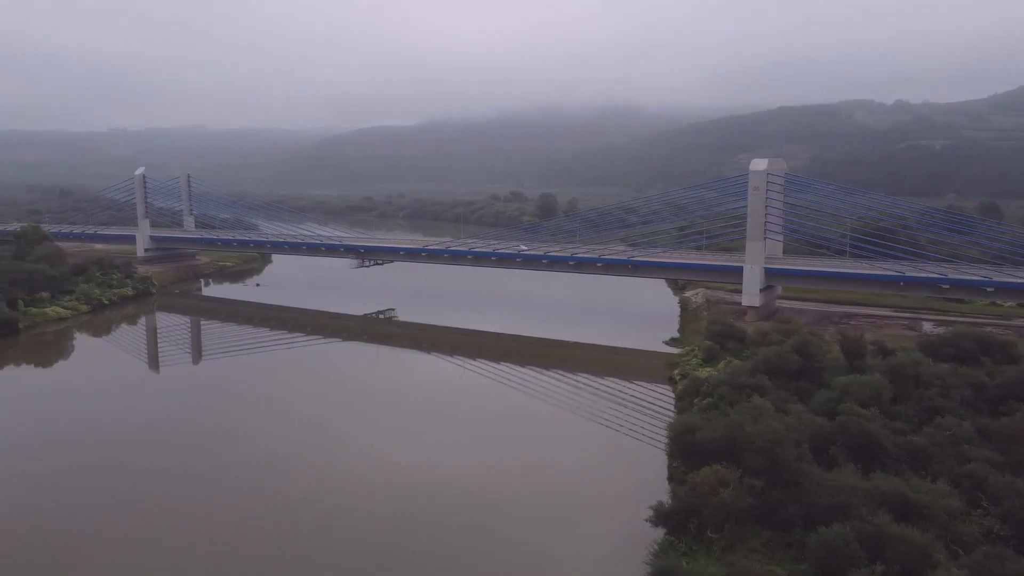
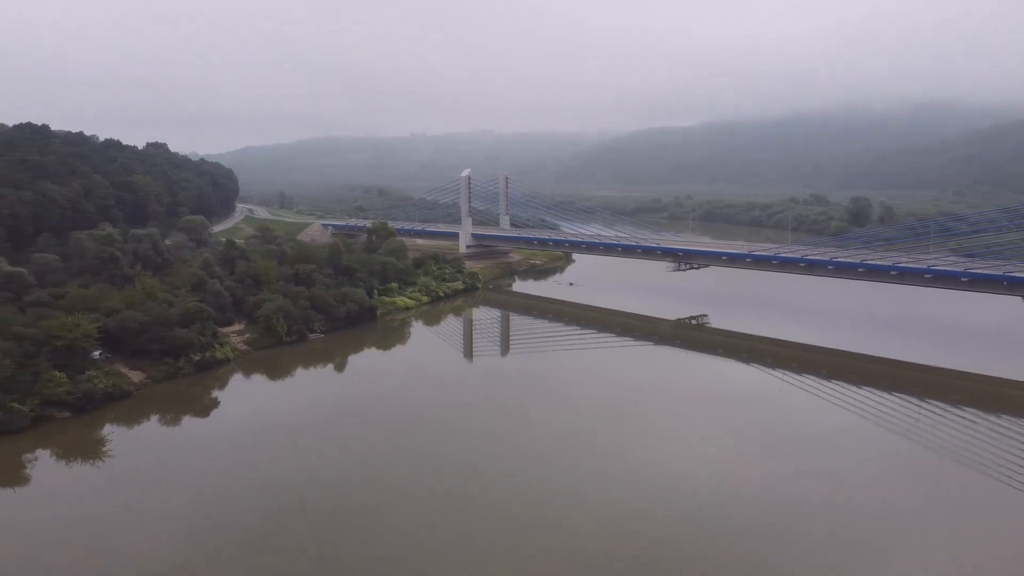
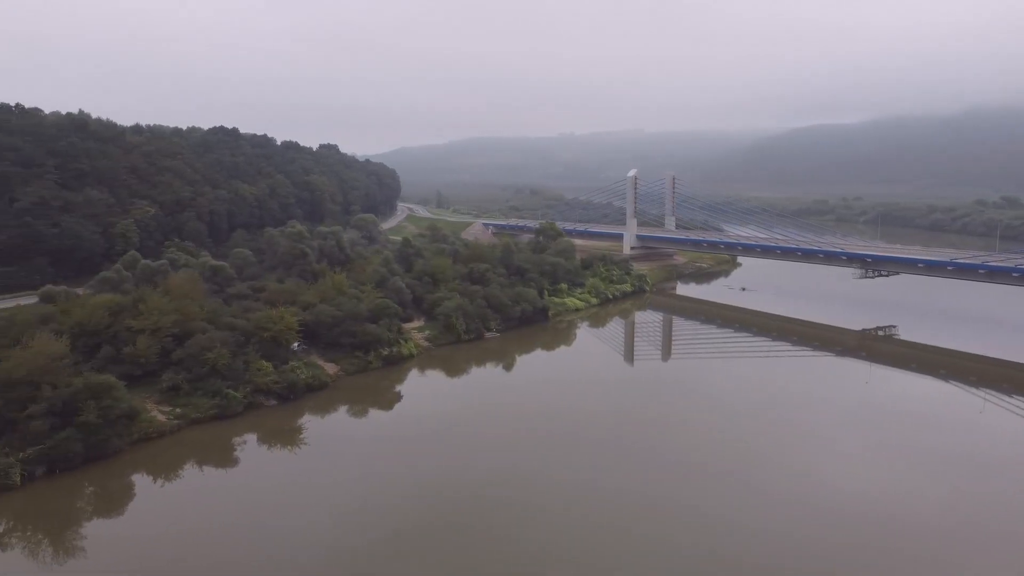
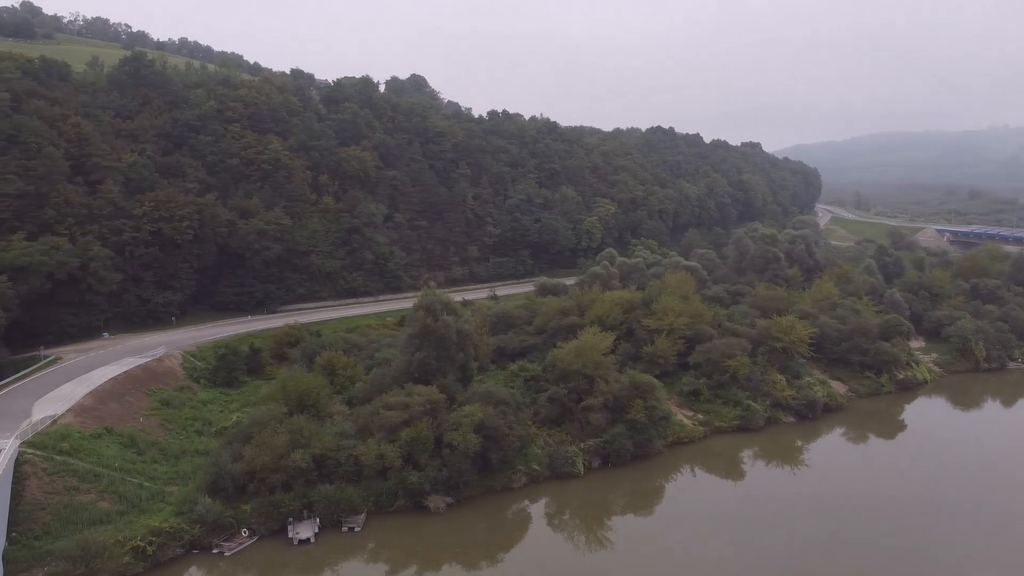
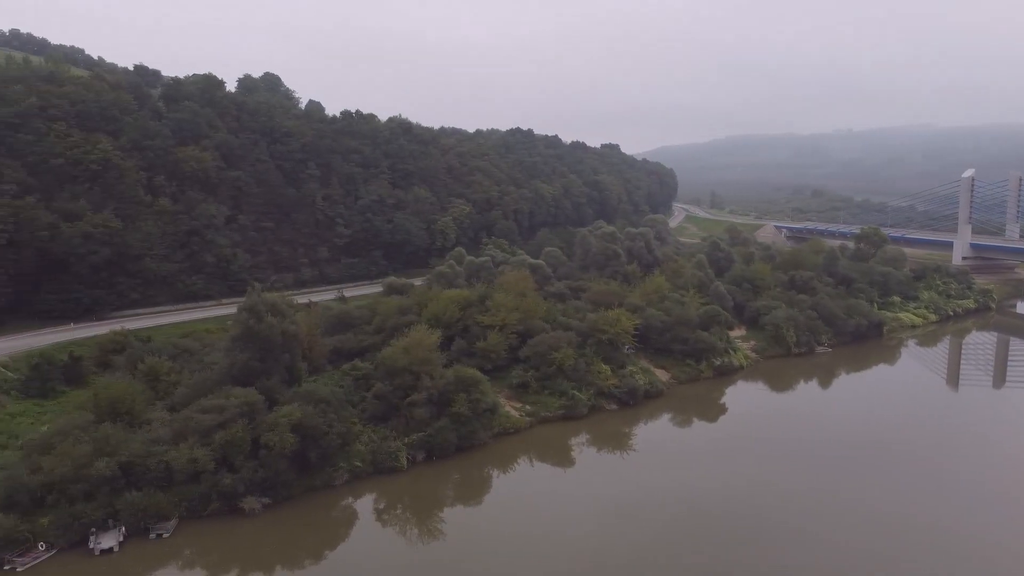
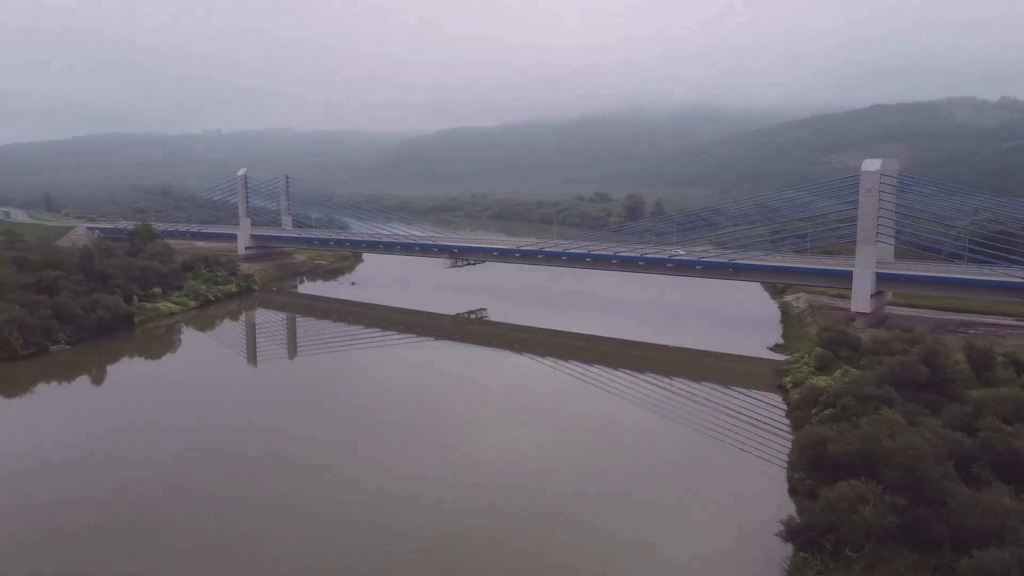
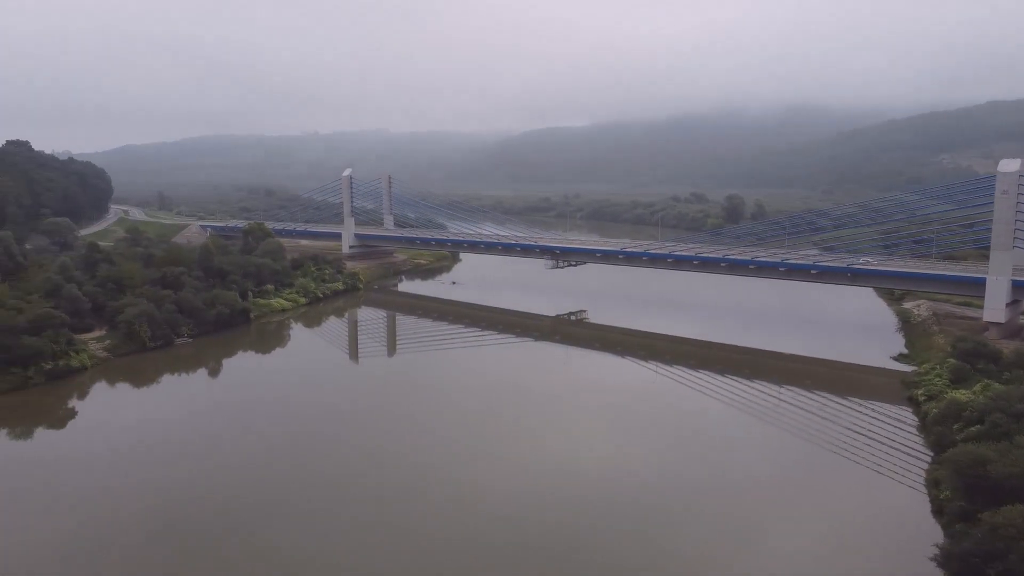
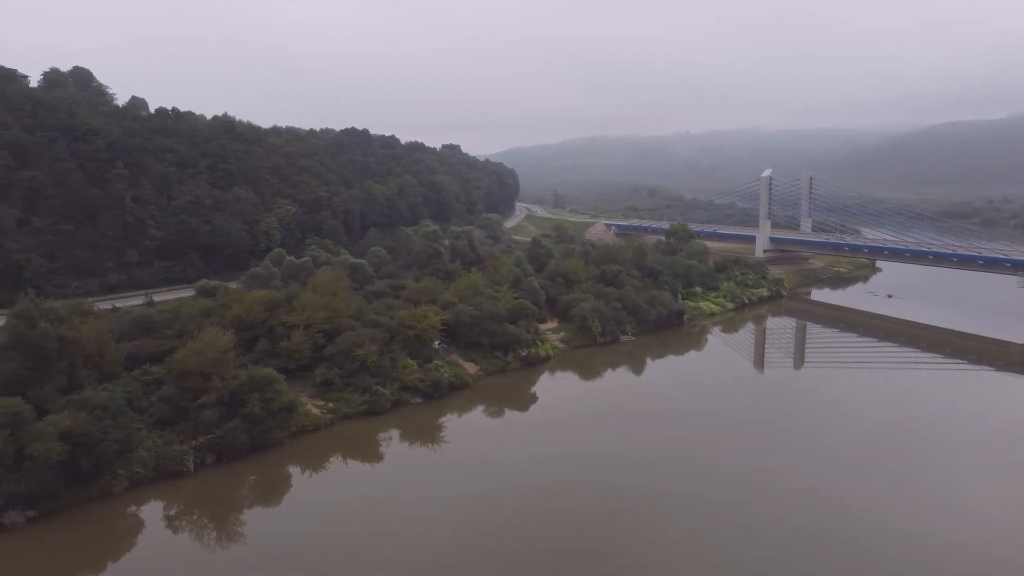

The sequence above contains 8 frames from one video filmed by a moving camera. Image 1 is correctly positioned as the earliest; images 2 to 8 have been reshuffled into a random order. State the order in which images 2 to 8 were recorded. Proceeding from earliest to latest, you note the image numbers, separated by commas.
6, 7, 2, 3, 8, 5, 4
